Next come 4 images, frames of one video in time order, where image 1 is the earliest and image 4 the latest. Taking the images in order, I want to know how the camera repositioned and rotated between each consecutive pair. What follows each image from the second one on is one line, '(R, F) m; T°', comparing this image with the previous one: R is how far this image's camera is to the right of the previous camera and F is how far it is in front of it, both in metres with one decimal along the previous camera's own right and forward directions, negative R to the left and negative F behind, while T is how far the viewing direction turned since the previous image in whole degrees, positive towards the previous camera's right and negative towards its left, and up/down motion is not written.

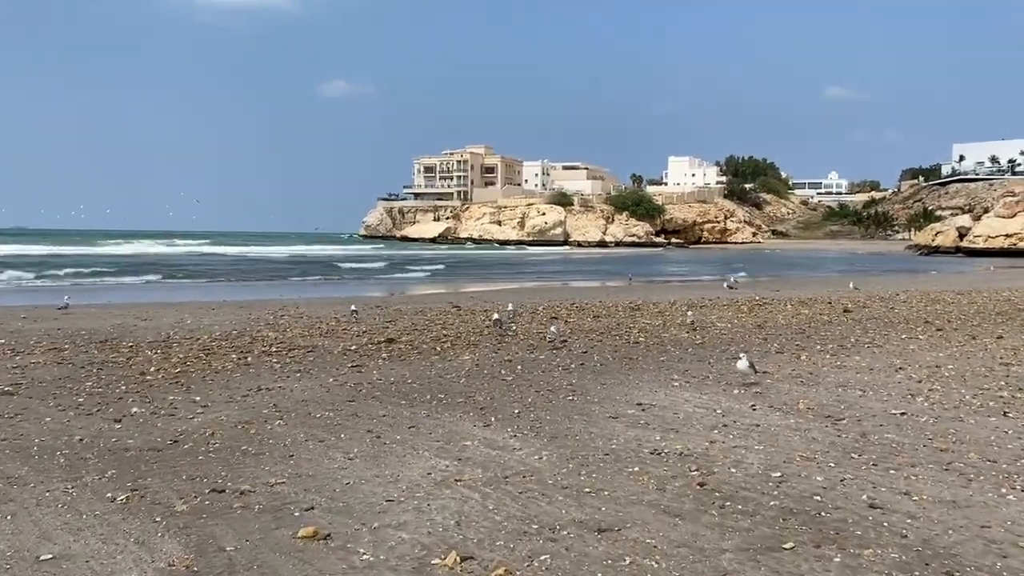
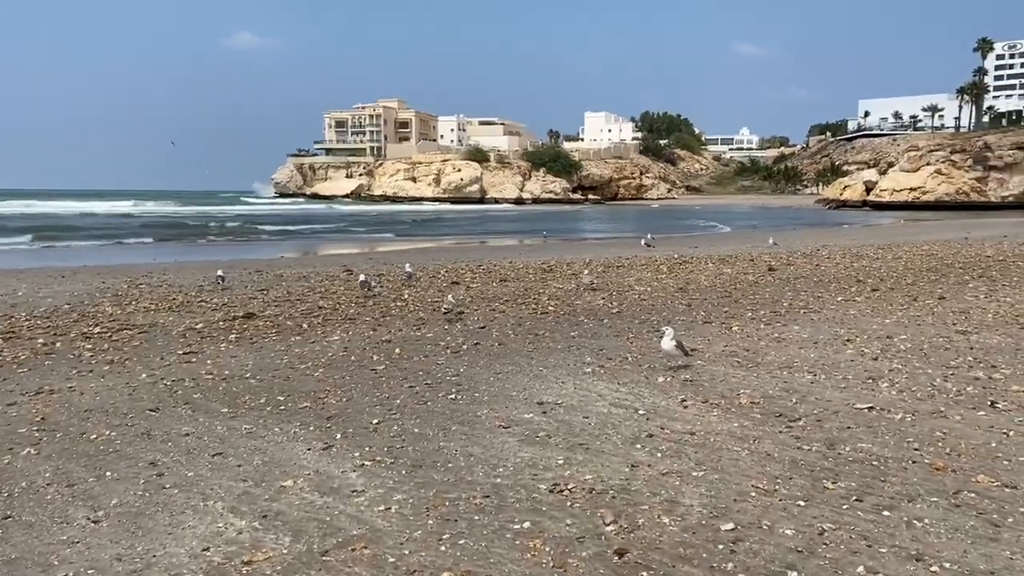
(+0.5, +2.3) m; +5°
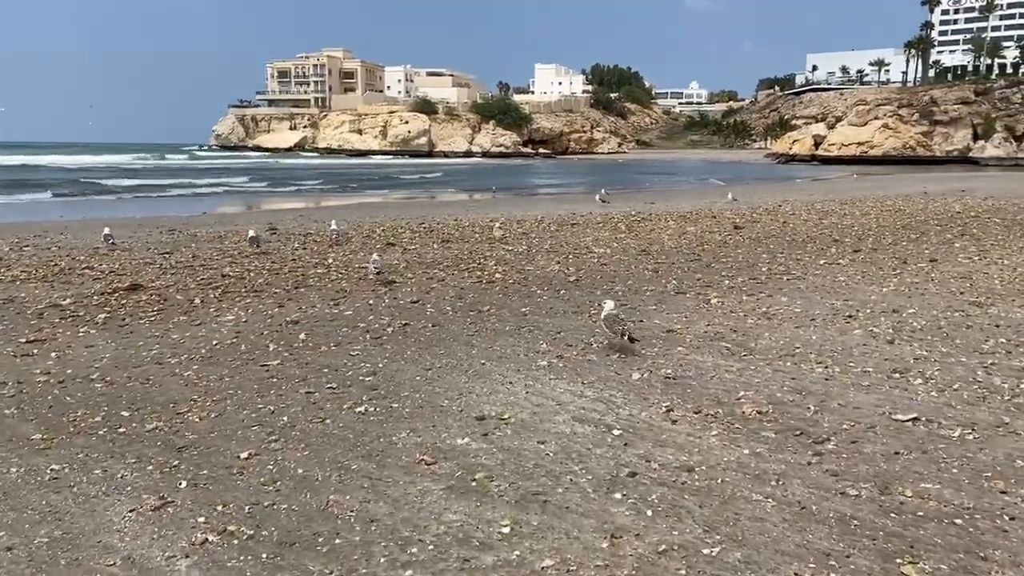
(+0.1, +1.9) m; +3°
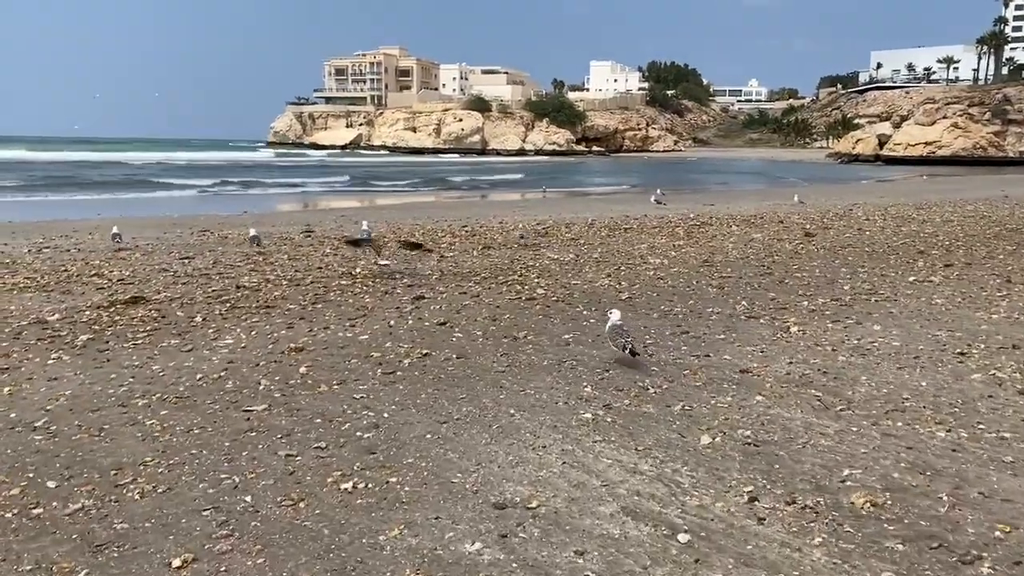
(+0.1, +1.3) m; -3°
